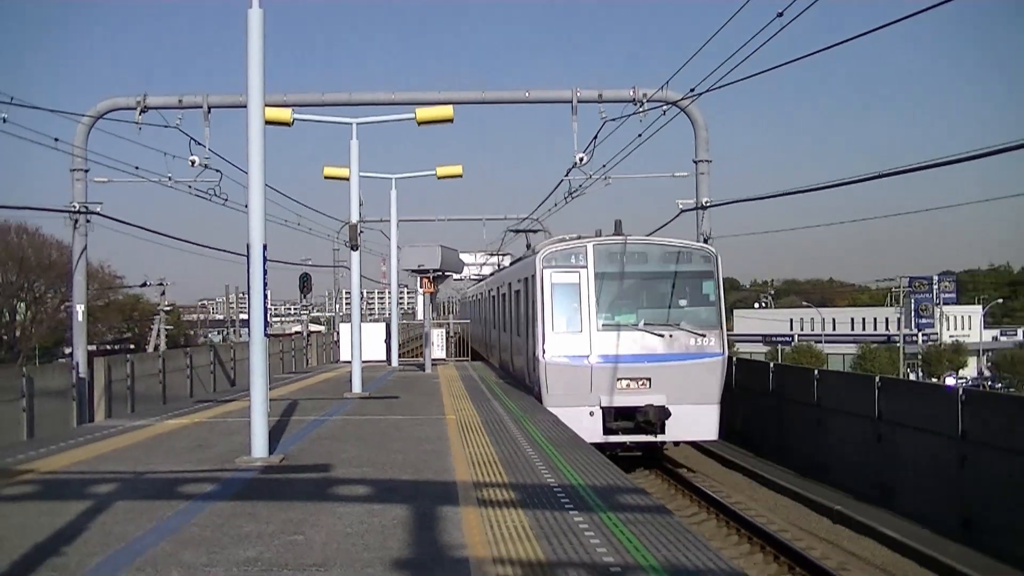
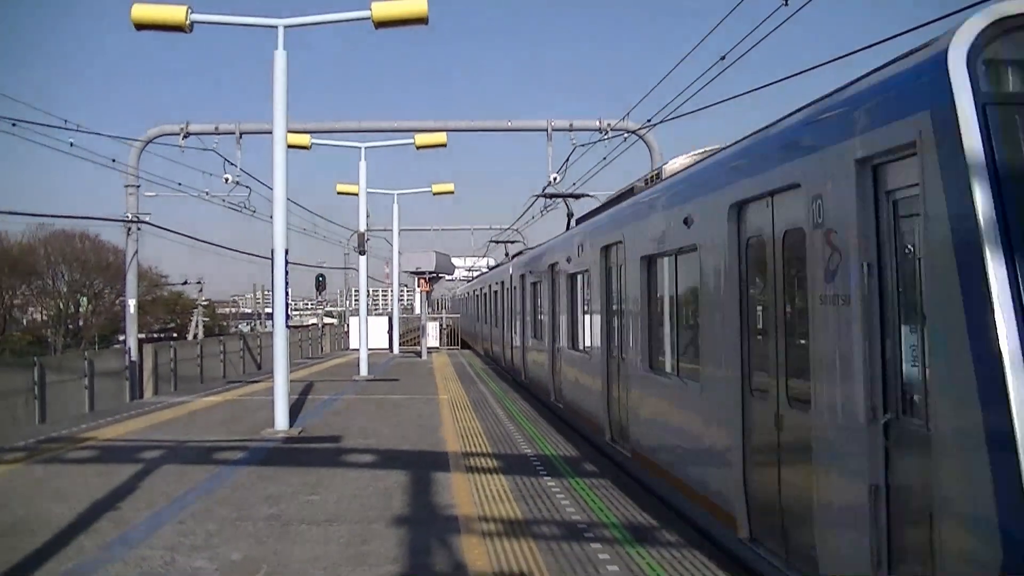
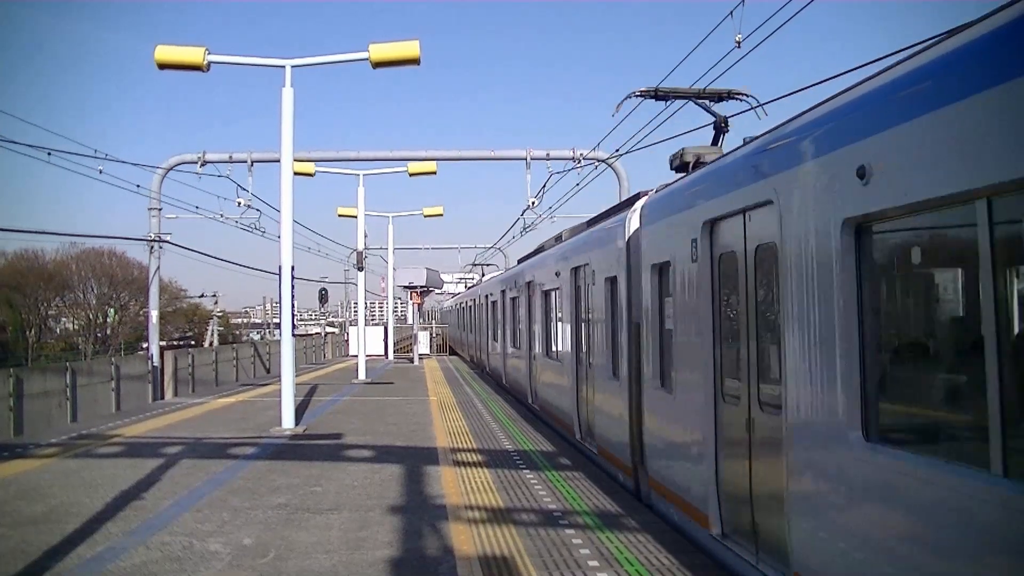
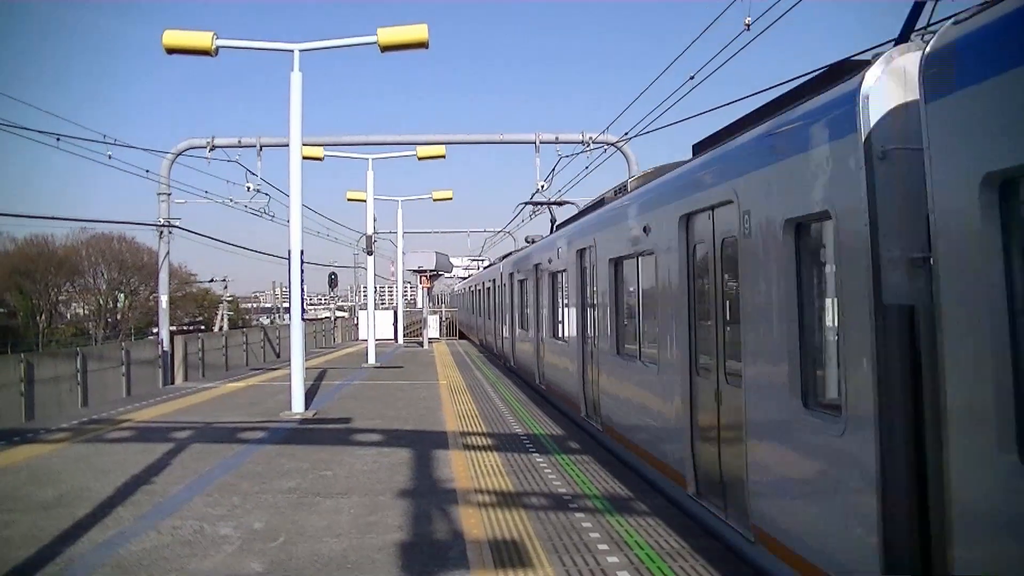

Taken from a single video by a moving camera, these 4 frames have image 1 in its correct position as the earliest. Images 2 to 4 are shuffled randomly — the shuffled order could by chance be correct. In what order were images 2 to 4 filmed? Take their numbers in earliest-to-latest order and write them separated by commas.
2, 4, 3
